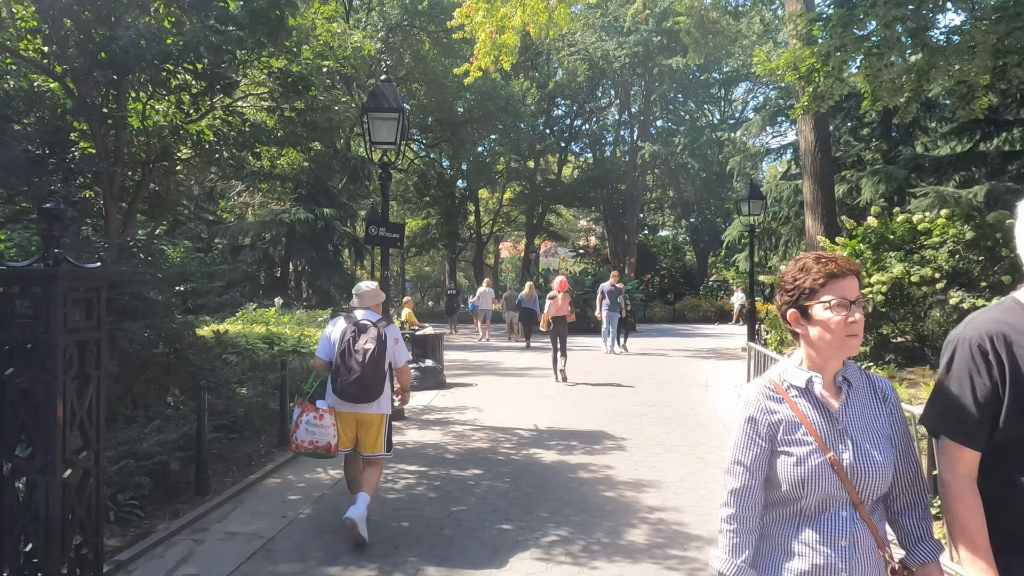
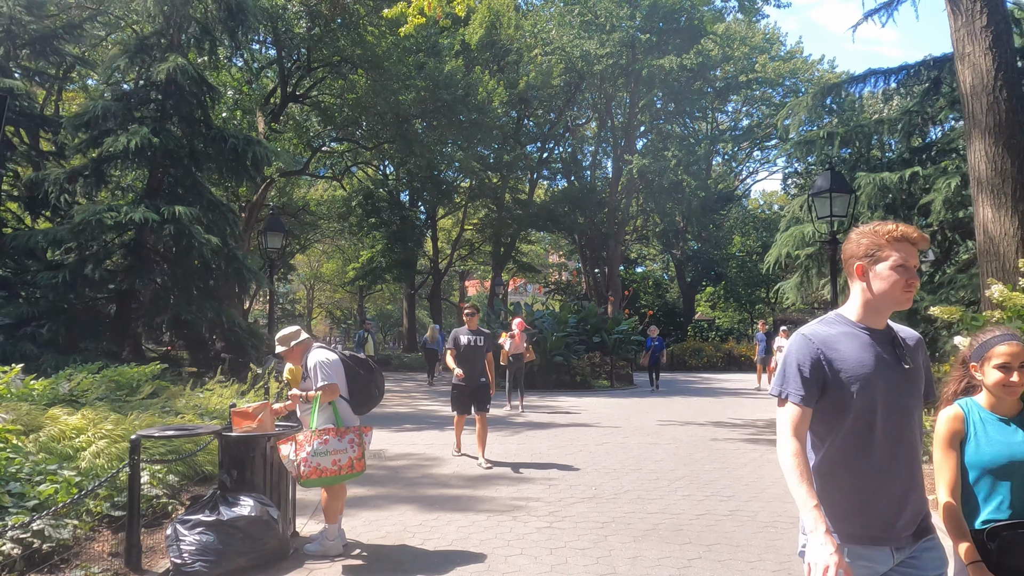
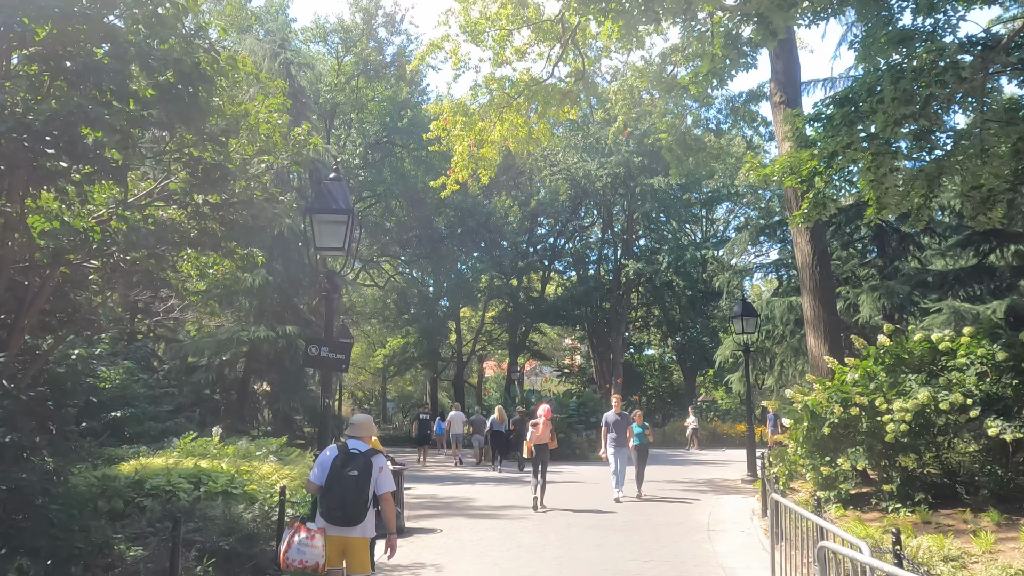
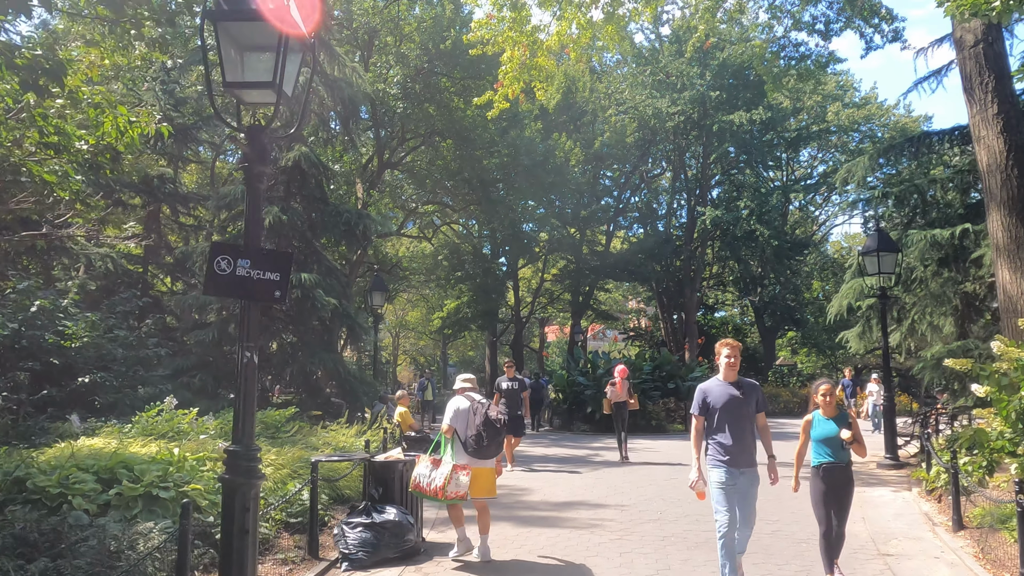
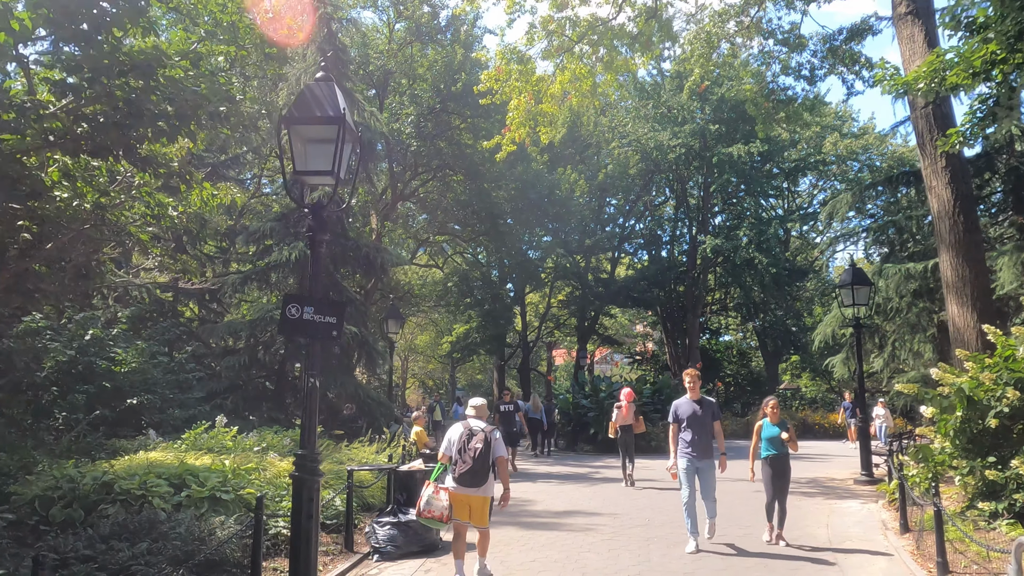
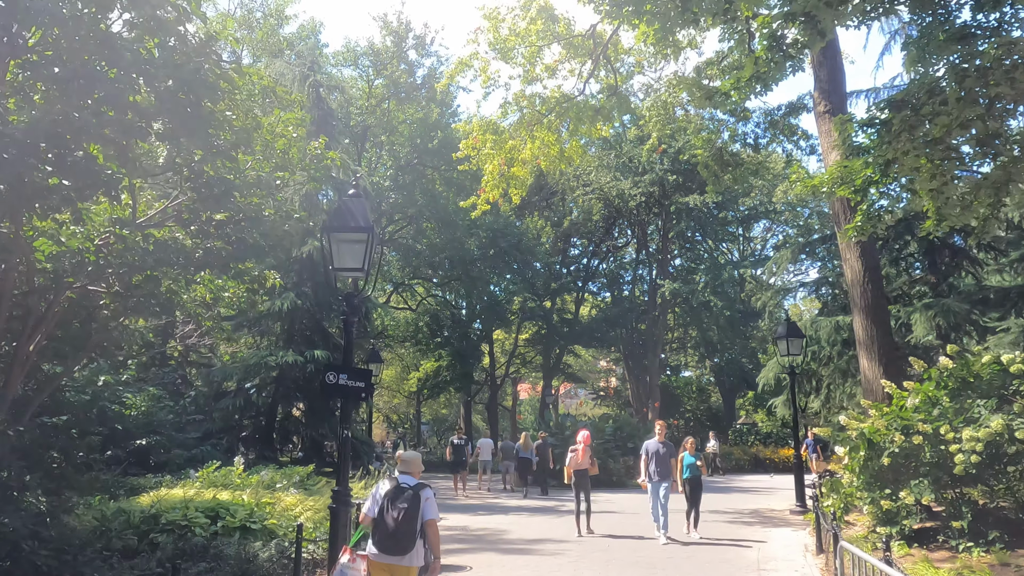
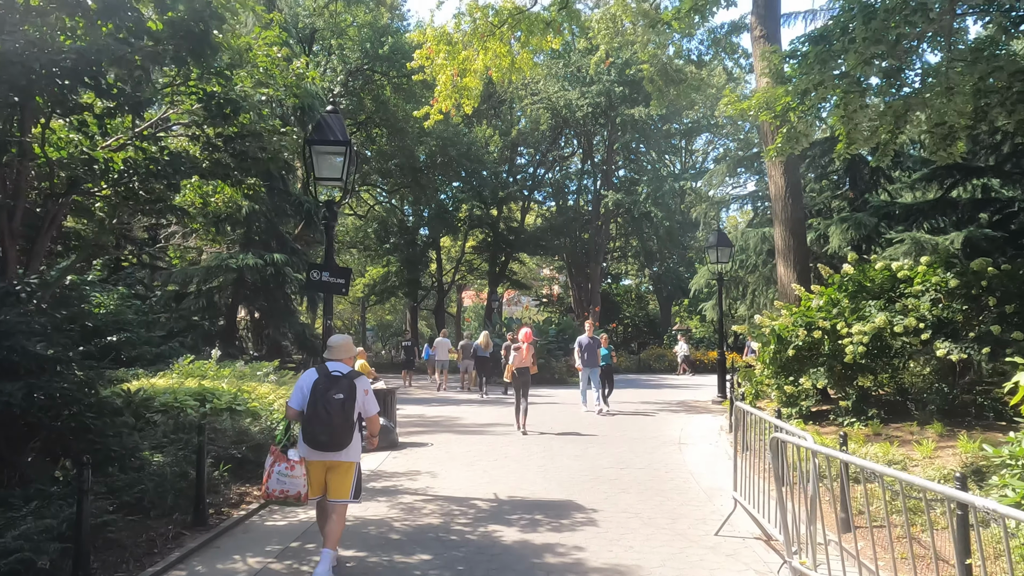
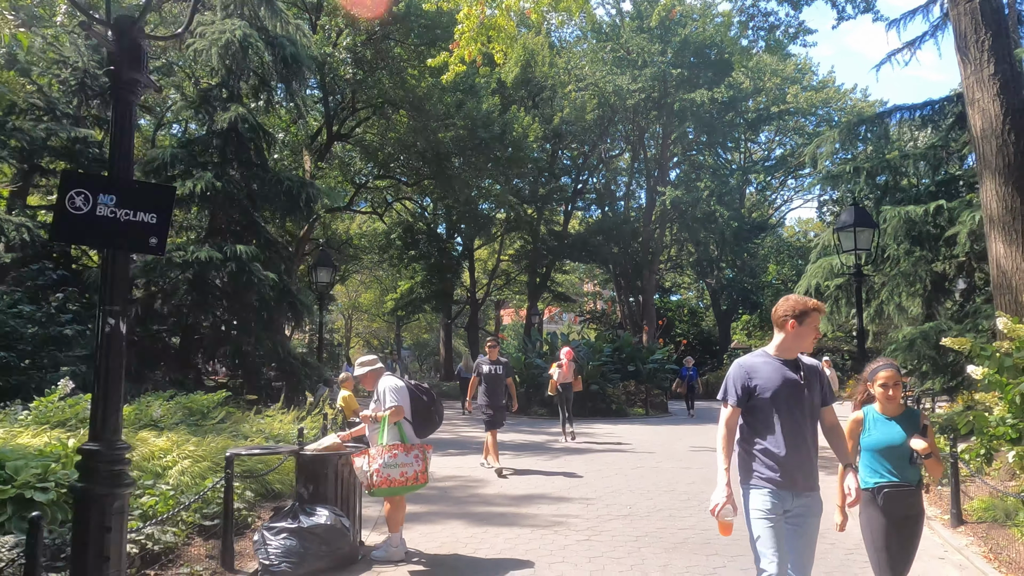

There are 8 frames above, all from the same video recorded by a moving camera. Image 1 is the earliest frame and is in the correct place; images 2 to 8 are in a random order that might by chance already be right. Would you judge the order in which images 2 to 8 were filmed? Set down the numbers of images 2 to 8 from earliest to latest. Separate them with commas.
7, 3, 6, 5, 4, 8, 2
